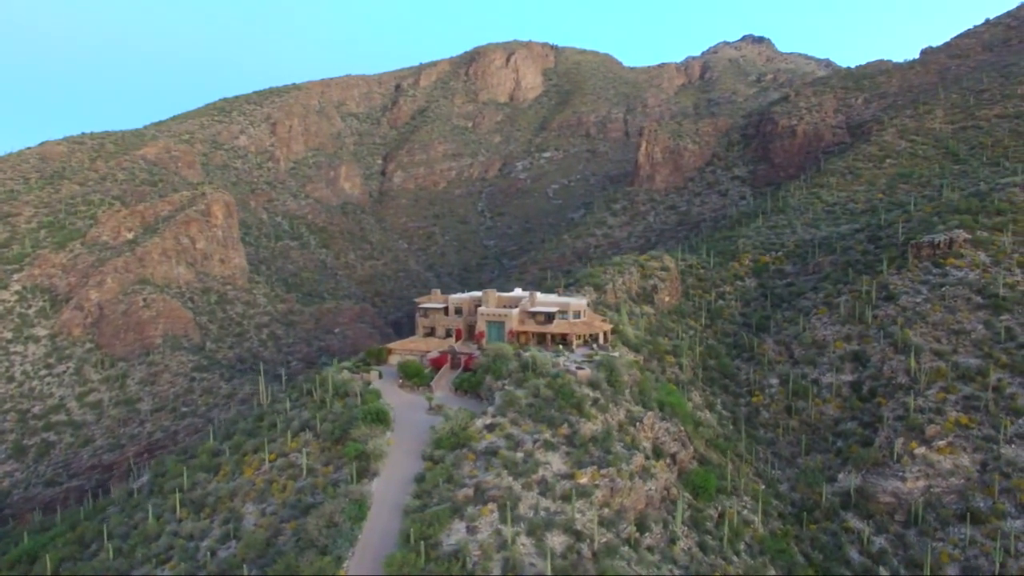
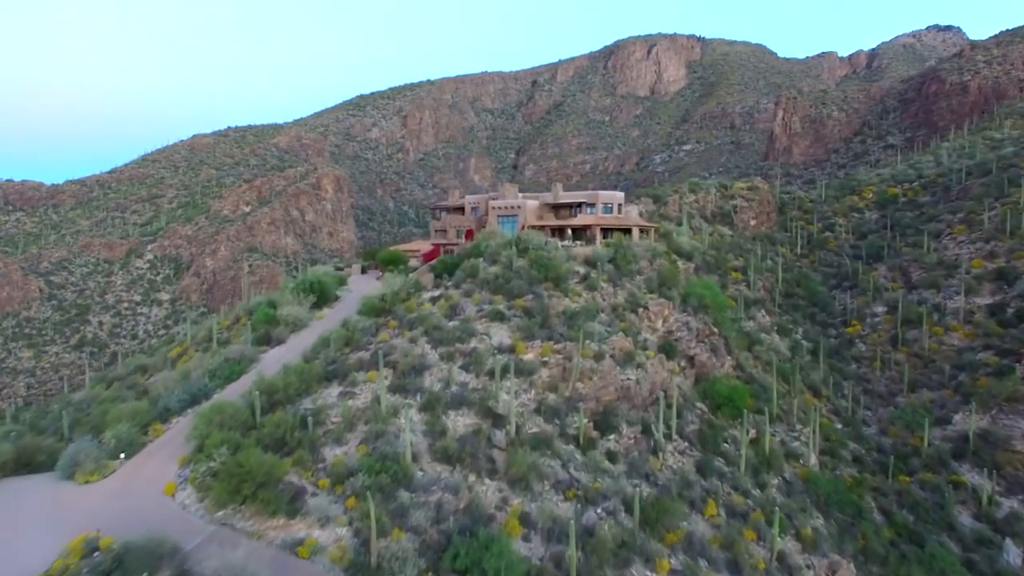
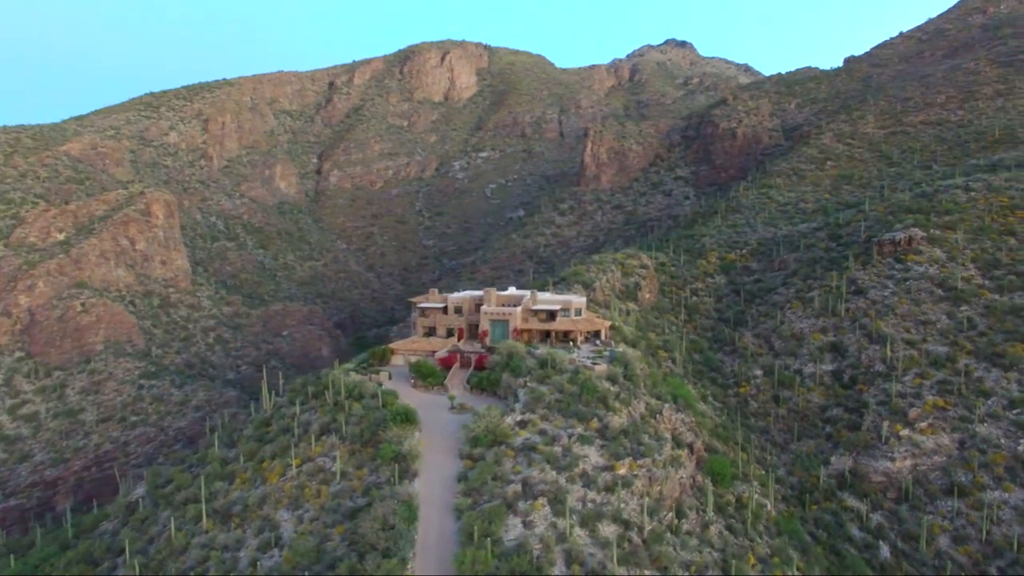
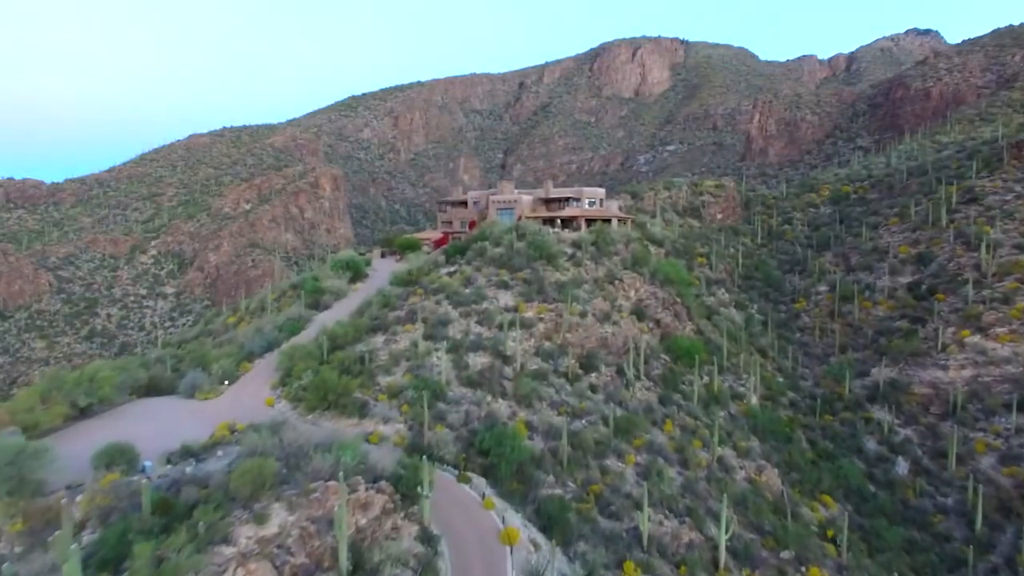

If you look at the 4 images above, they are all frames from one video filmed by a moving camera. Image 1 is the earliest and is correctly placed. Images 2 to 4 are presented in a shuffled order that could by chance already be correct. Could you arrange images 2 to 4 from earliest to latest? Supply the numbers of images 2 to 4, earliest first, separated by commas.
3, 4, 2
